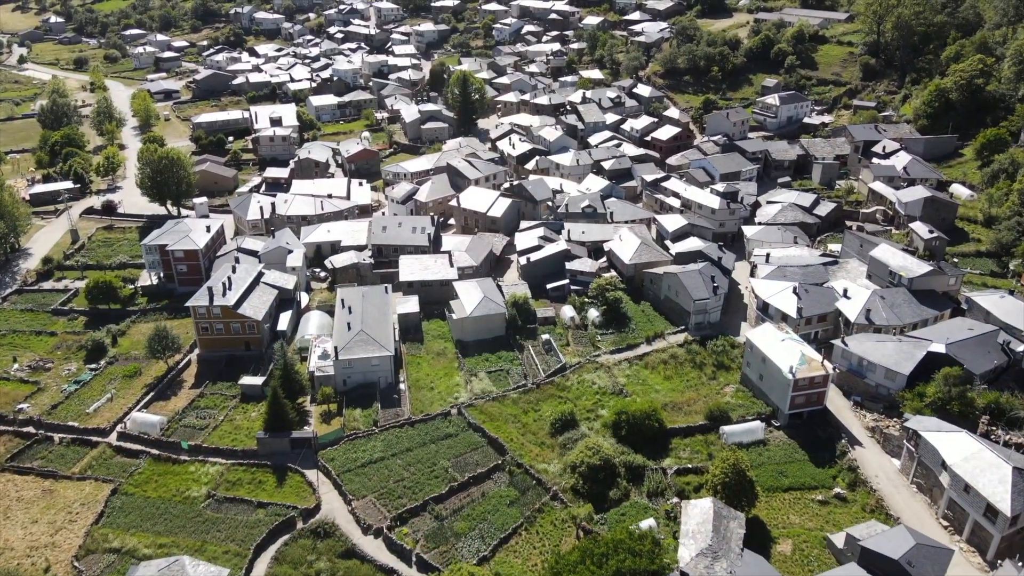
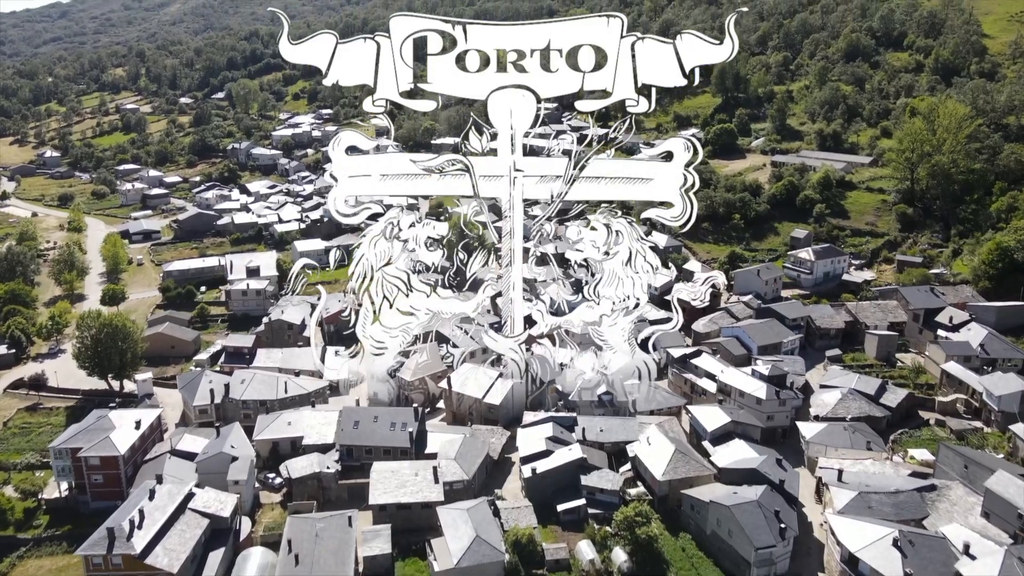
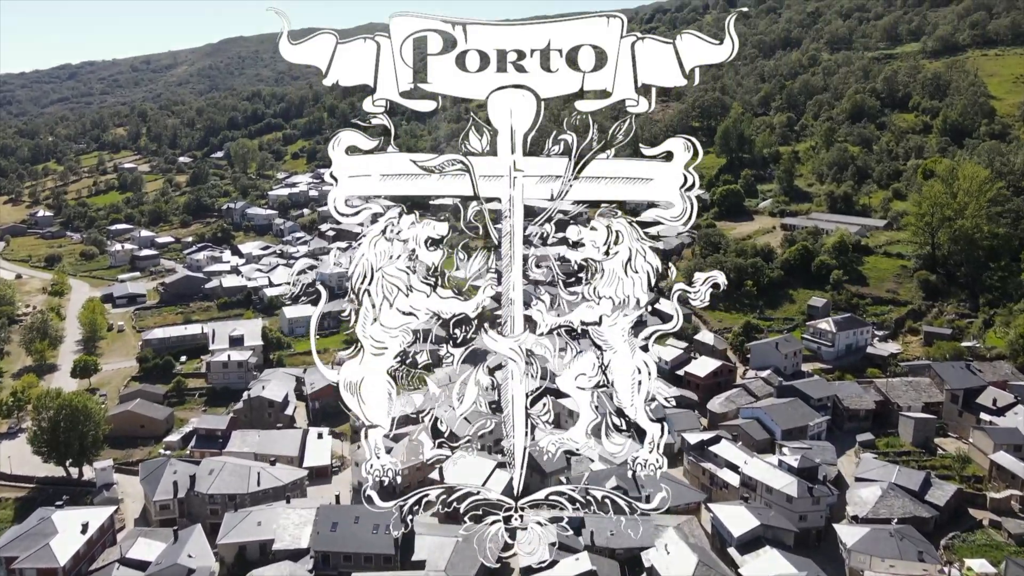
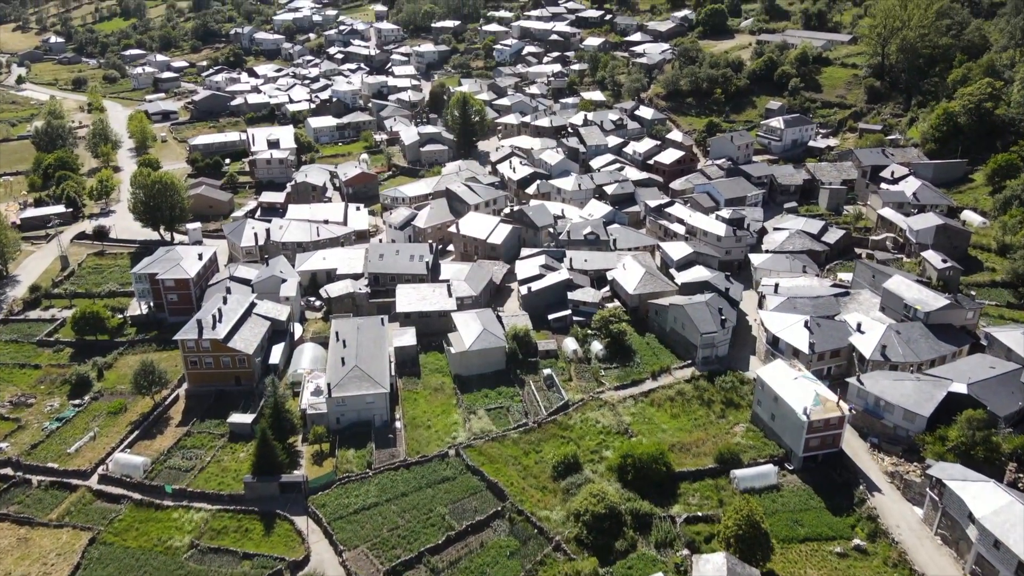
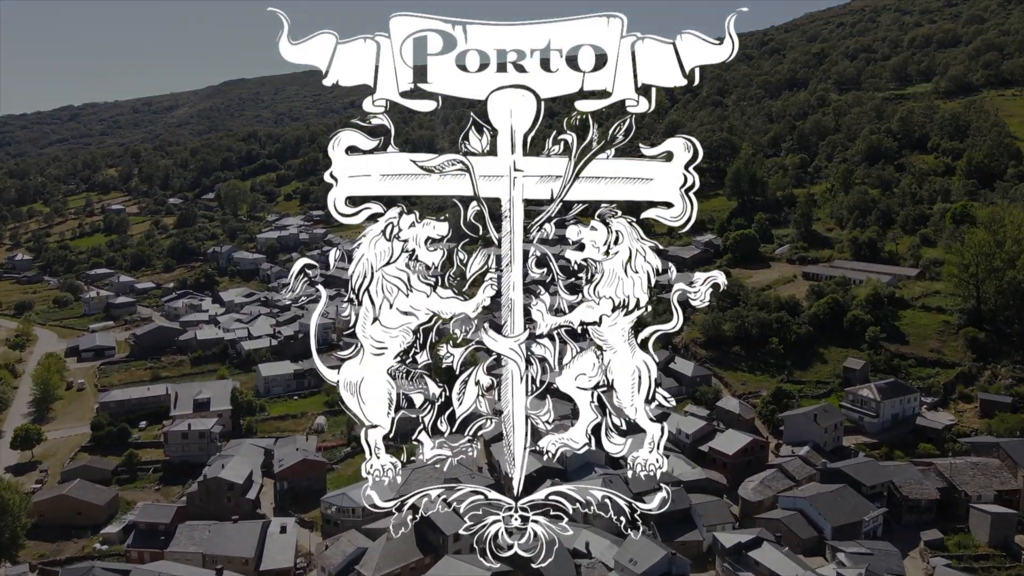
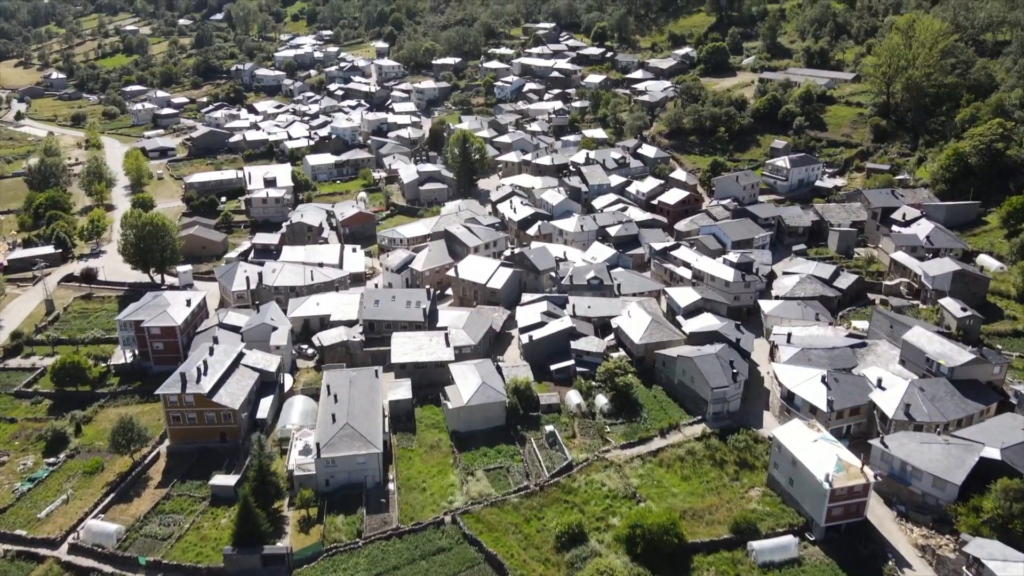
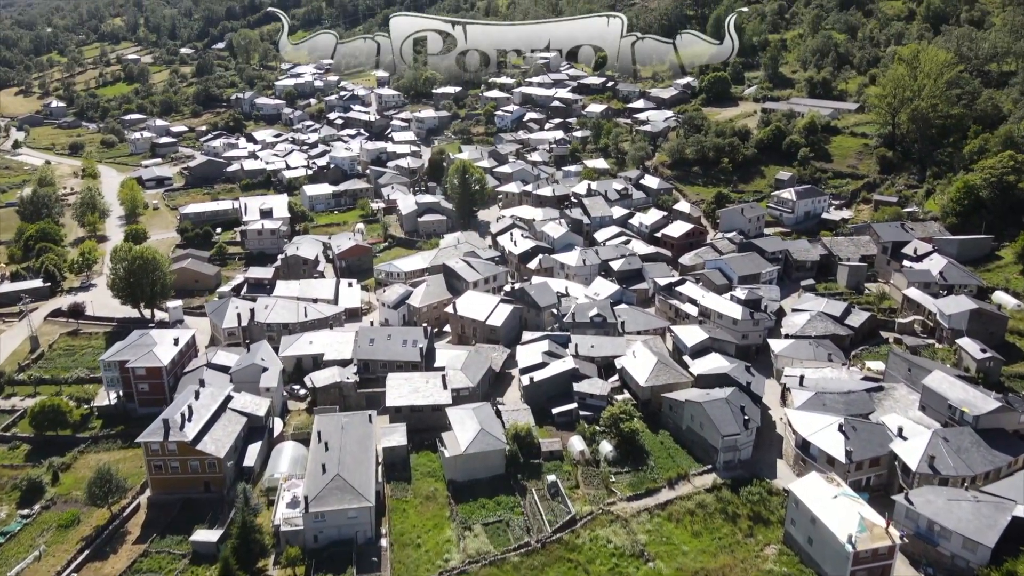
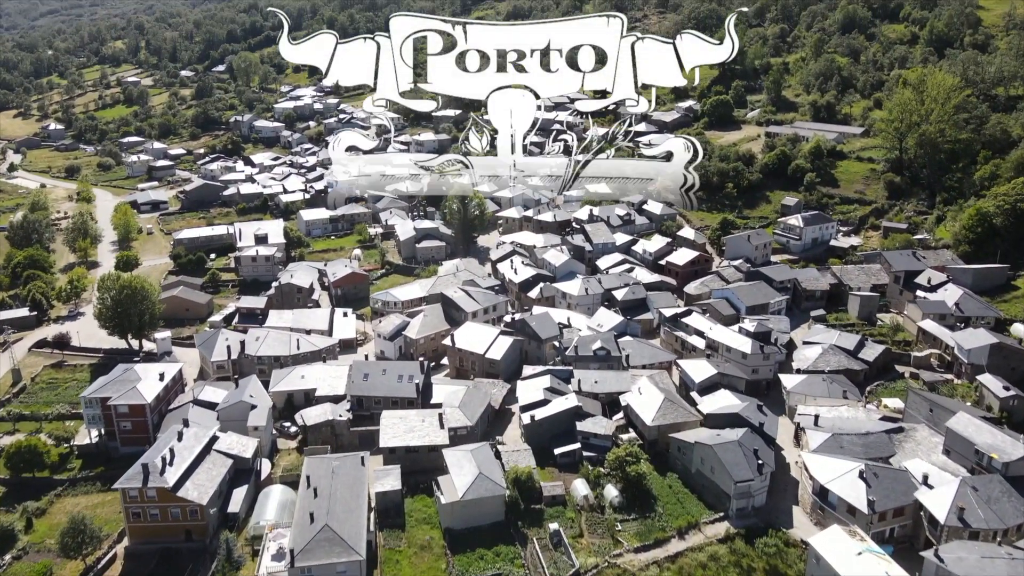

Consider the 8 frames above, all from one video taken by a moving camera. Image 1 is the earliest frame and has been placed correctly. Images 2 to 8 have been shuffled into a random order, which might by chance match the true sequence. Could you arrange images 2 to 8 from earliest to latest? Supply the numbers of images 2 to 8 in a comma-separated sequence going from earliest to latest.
4, 6, 7, 8, 2, 3, 5
